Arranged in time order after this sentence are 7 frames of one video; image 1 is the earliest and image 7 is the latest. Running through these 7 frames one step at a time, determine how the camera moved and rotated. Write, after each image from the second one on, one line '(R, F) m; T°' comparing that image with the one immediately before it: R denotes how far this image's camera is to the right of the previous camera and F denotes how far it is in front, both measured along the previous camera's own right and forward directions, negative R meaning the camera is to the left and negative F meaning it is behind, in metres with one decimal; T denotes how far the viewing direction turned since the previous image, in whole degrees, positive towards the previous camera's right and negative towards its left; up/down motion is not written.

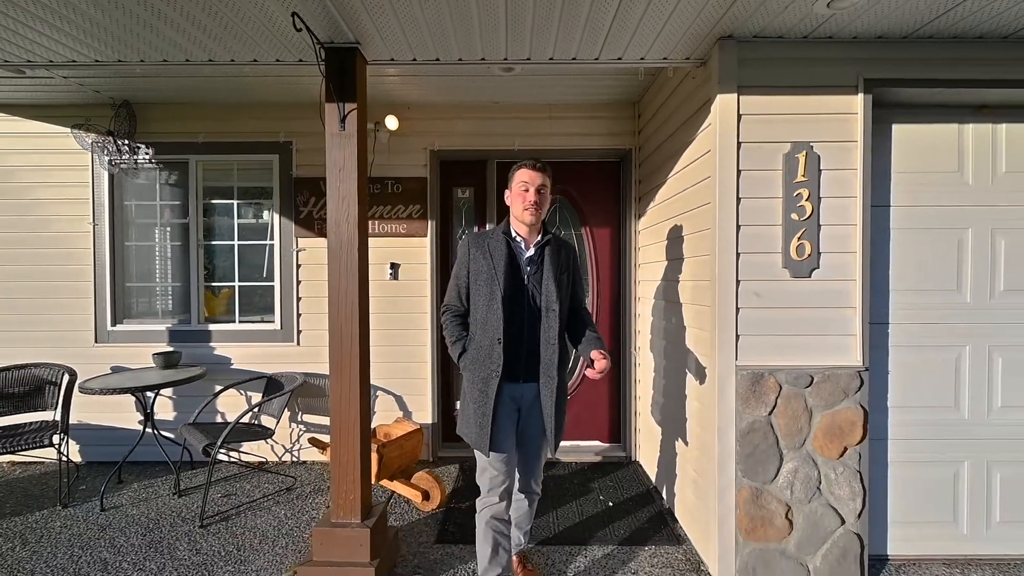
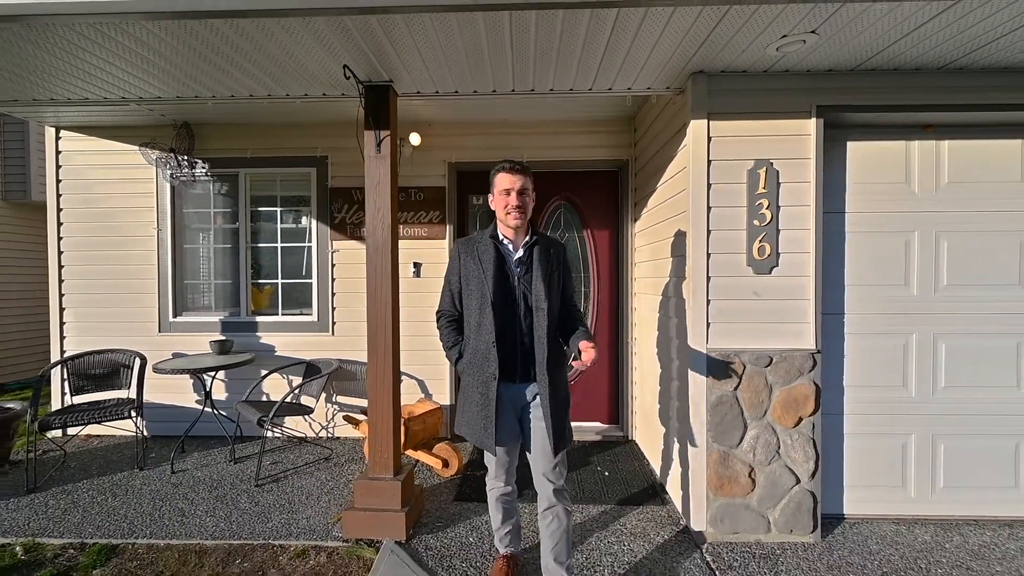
(0.0, -0.4) m; -2°
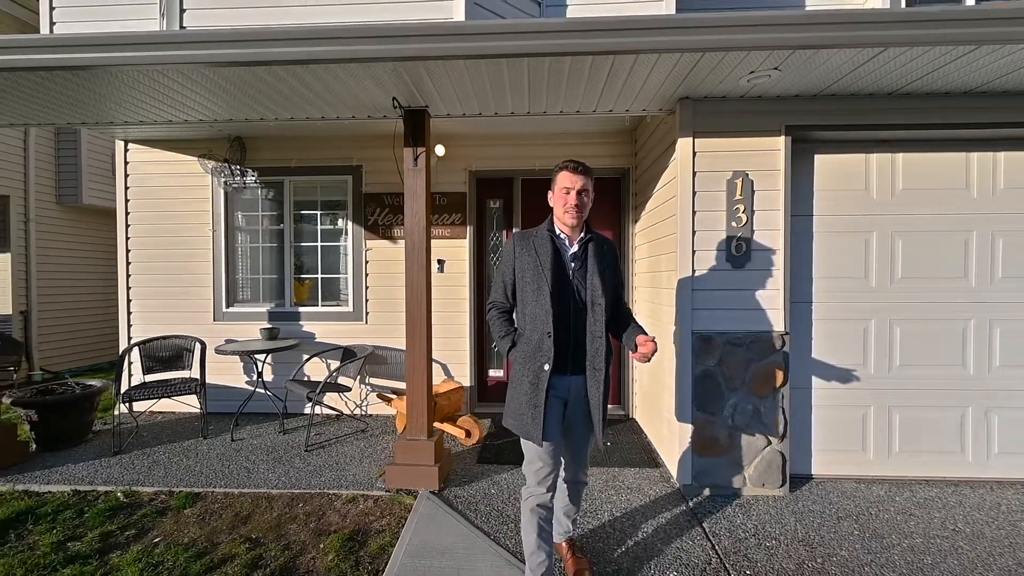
(0.0, -0.5) m; -1°
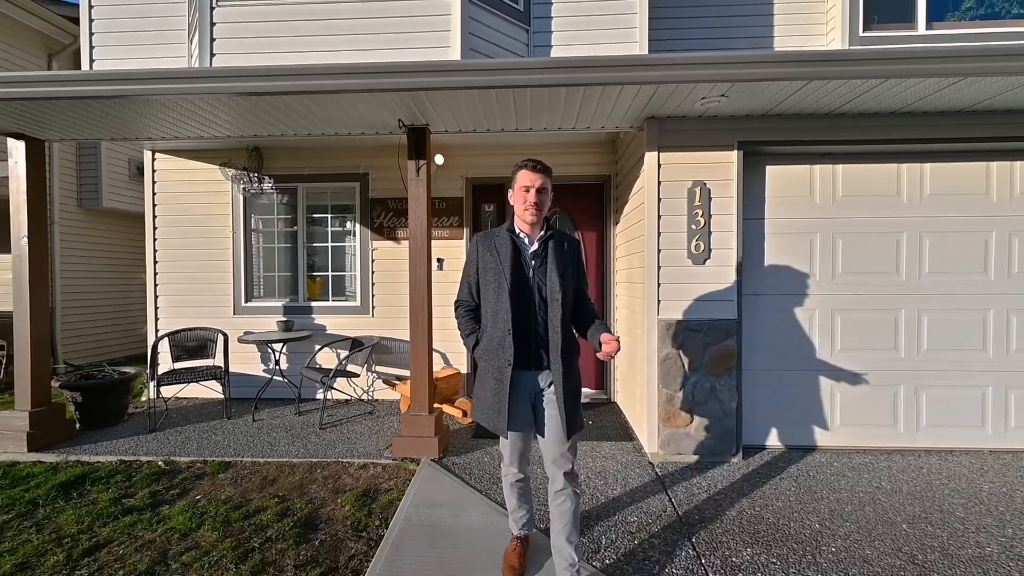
(+0.1, -0.5) m; 0°
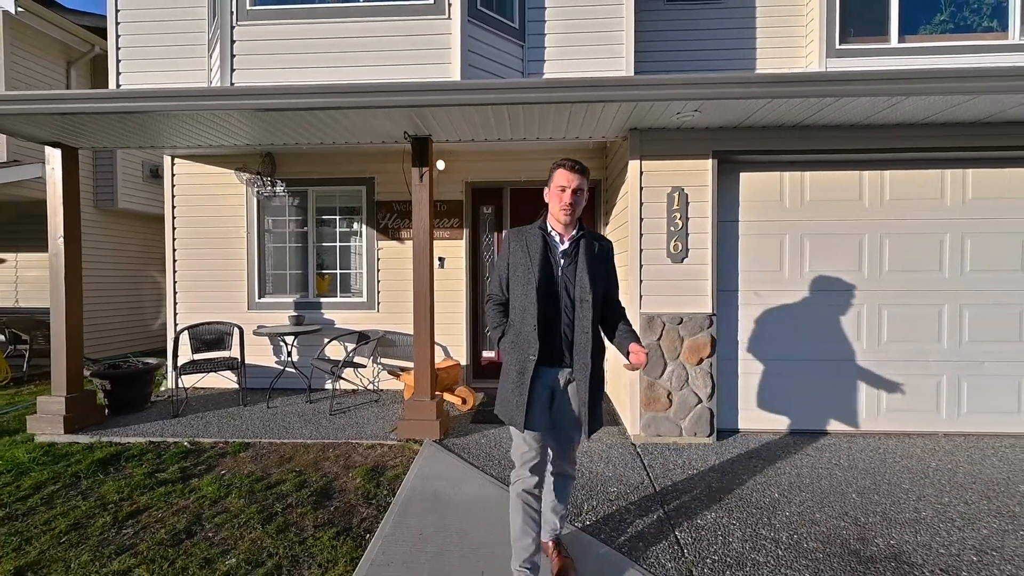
(0.0, -0.3) m; 0°
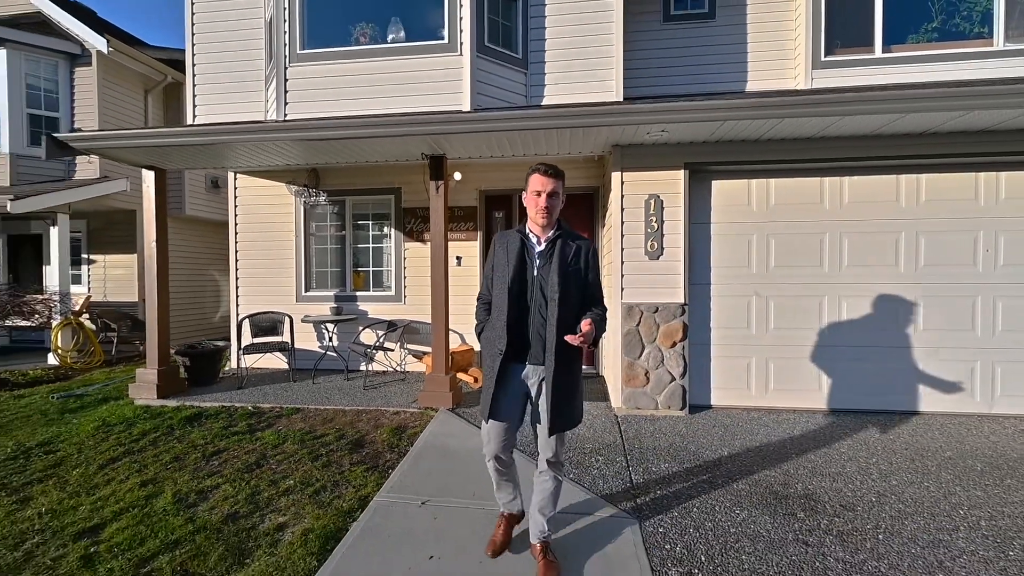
(+0.3, -0.7) m; -4°
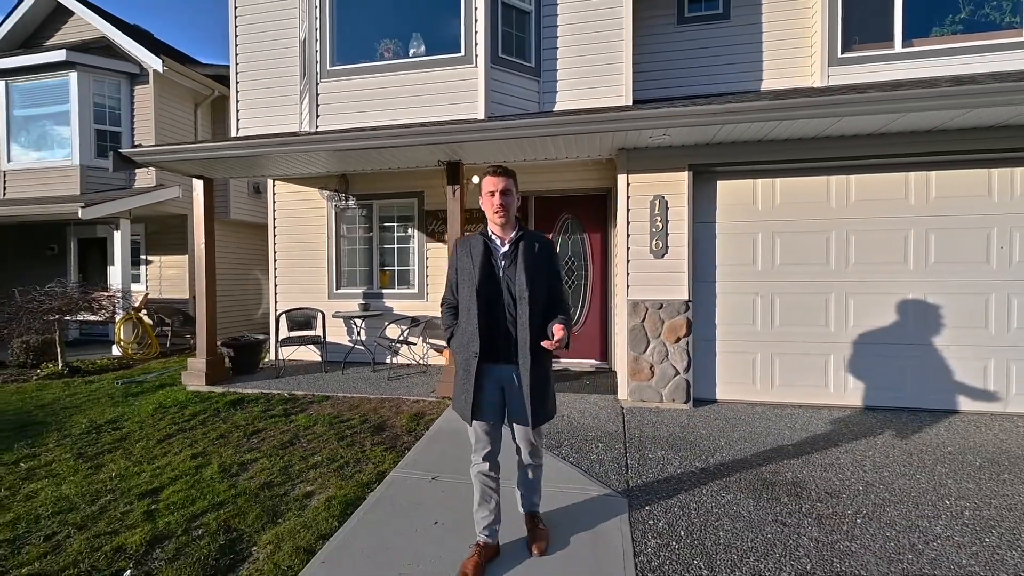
(+0.2, -0.3) m; -4°
